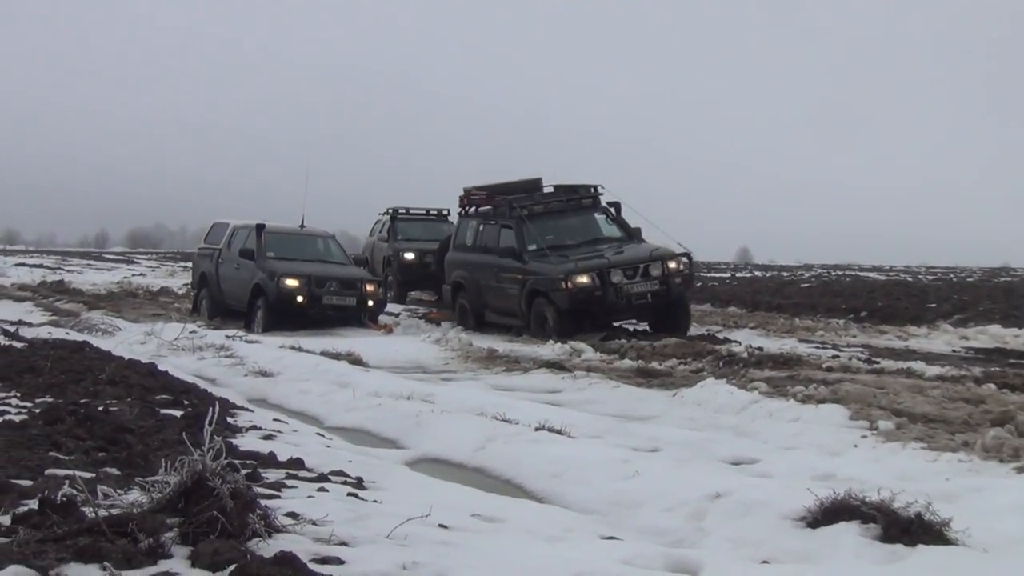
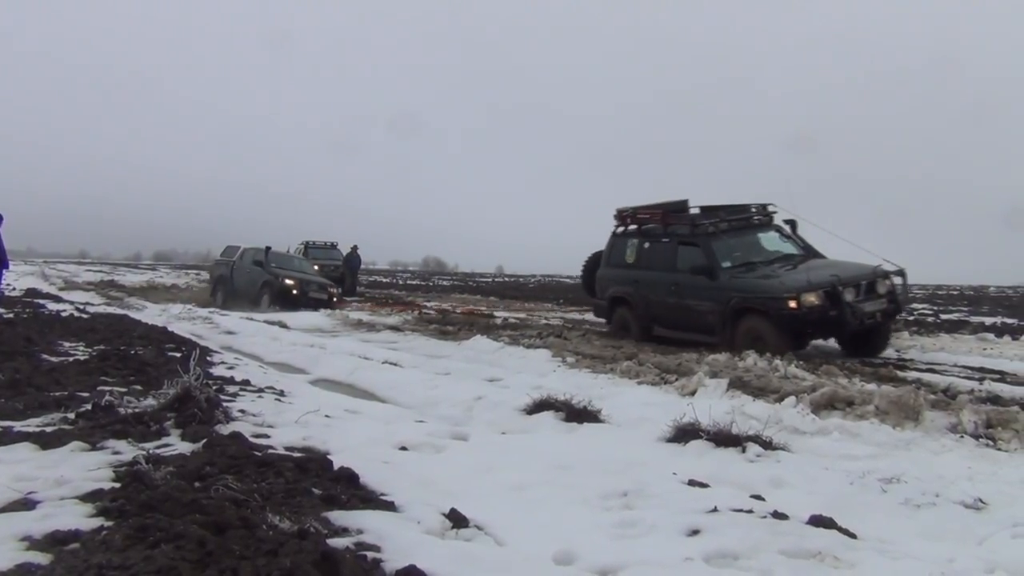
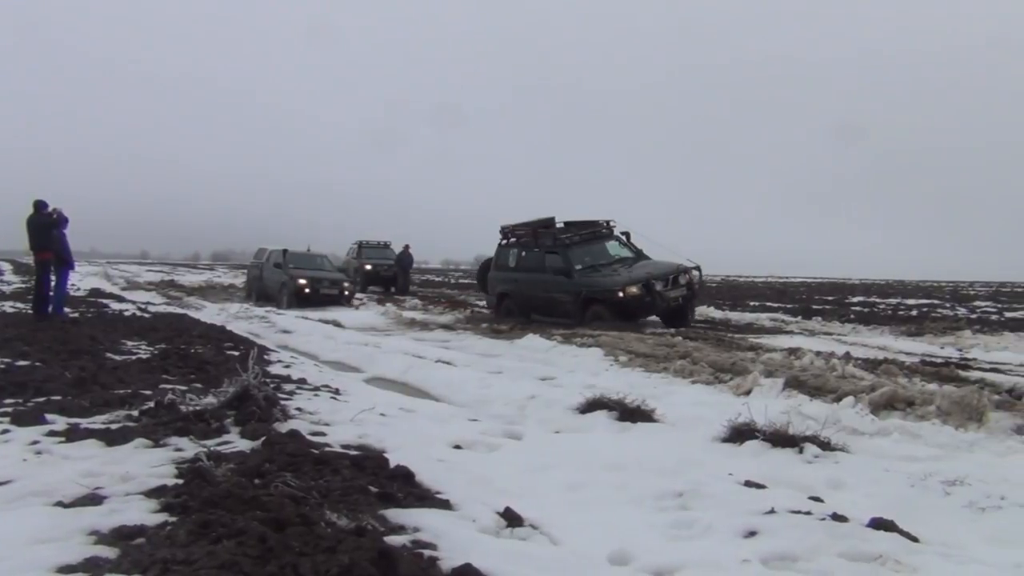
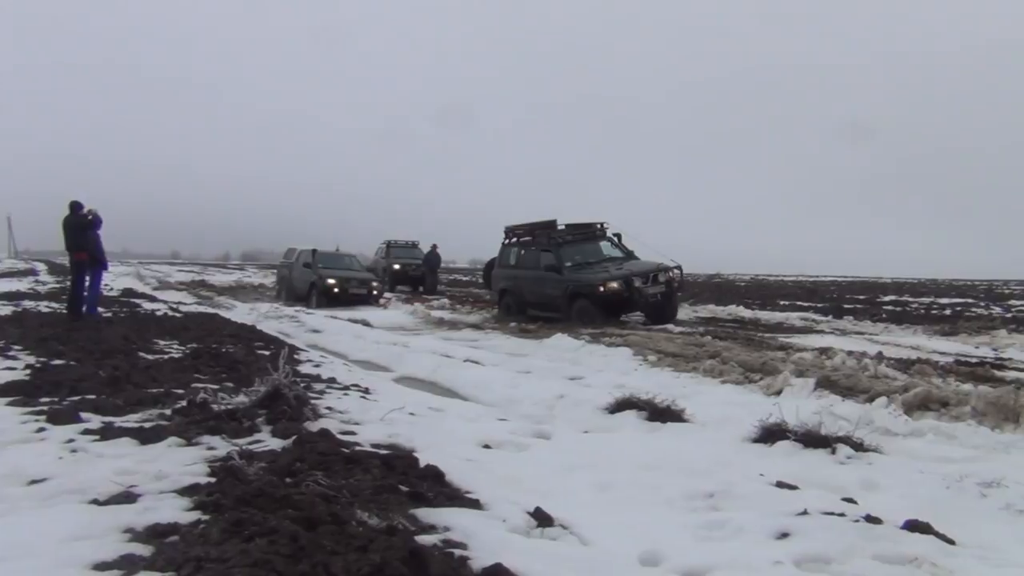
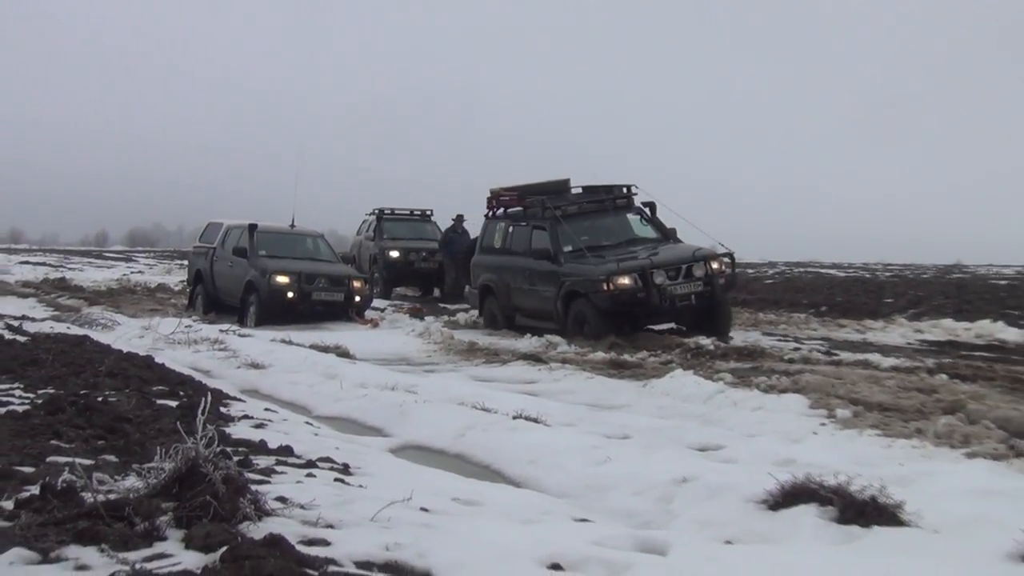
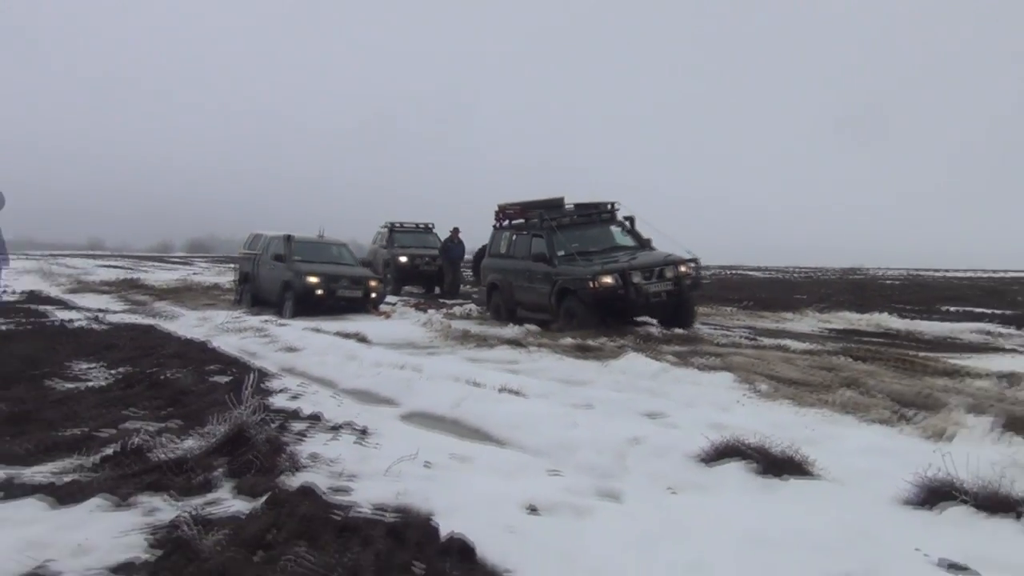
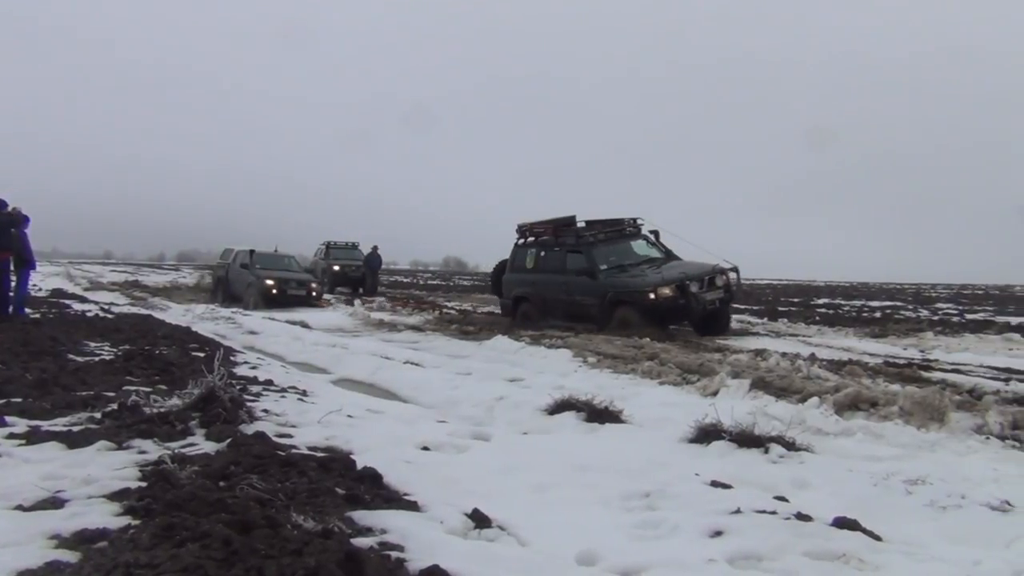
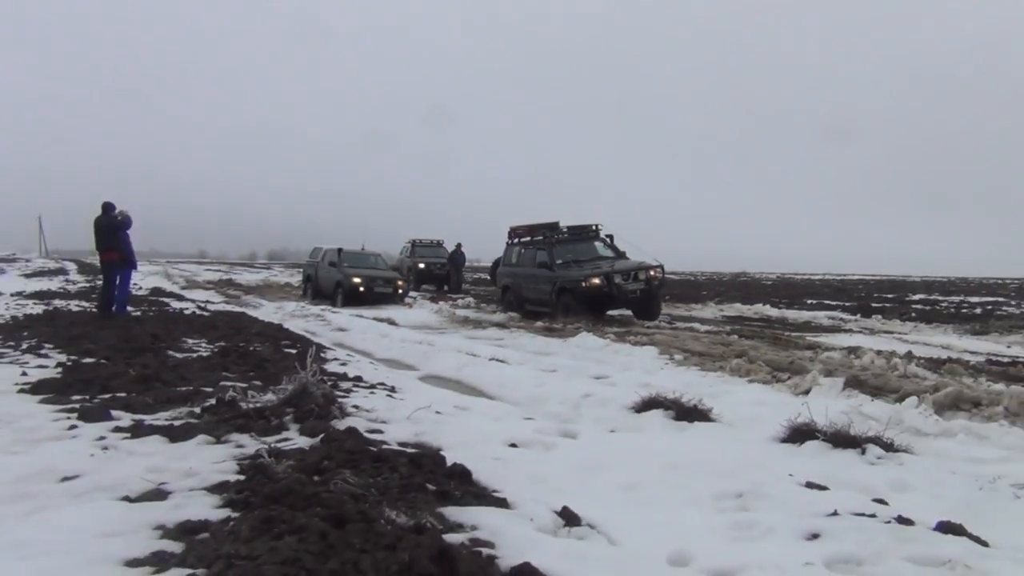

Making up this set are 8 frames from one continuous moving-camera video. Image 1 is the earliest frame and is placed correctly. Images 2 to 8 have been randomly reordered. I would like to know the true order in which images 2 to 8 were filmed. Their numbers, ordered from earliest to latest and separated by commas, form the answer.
5, 6, 8, 4, 3, 7, 2
